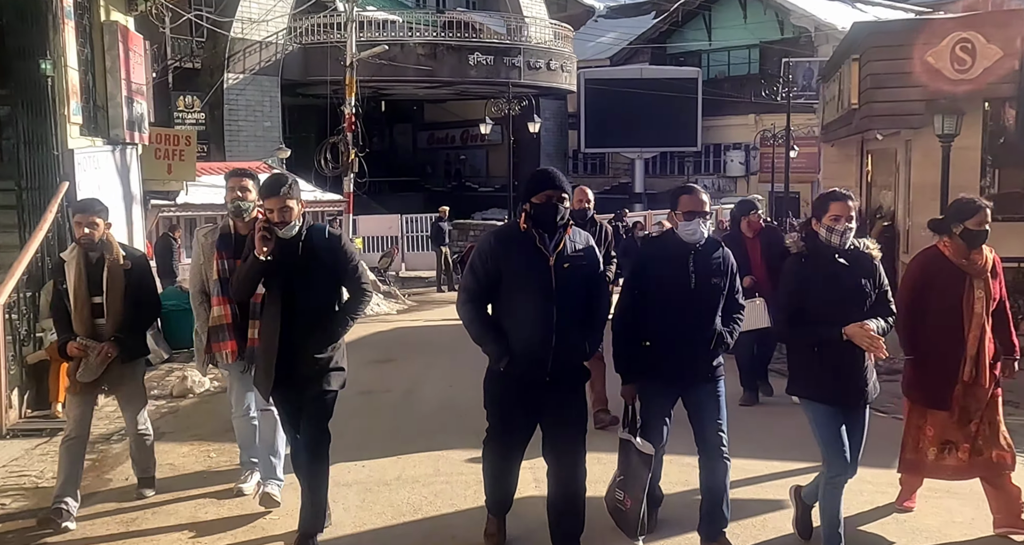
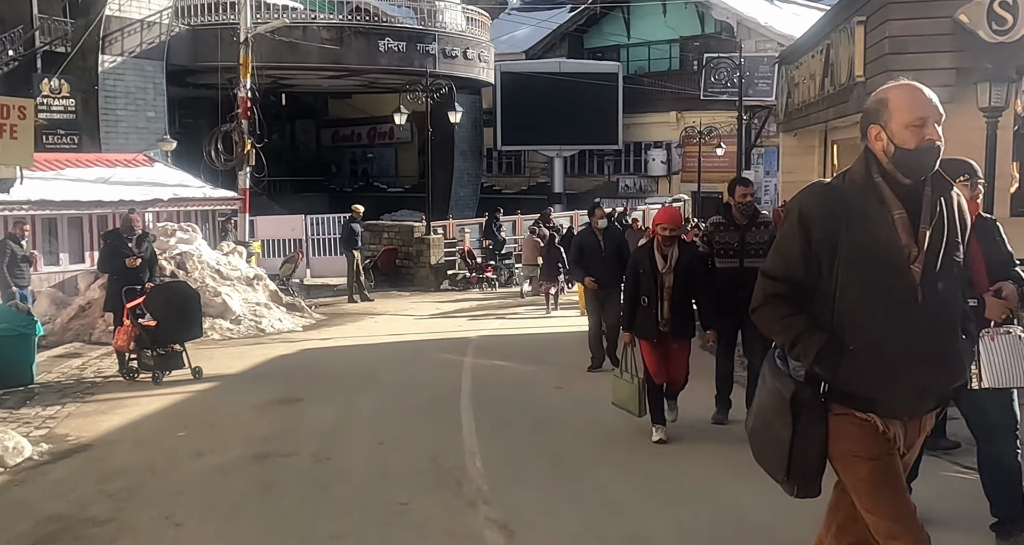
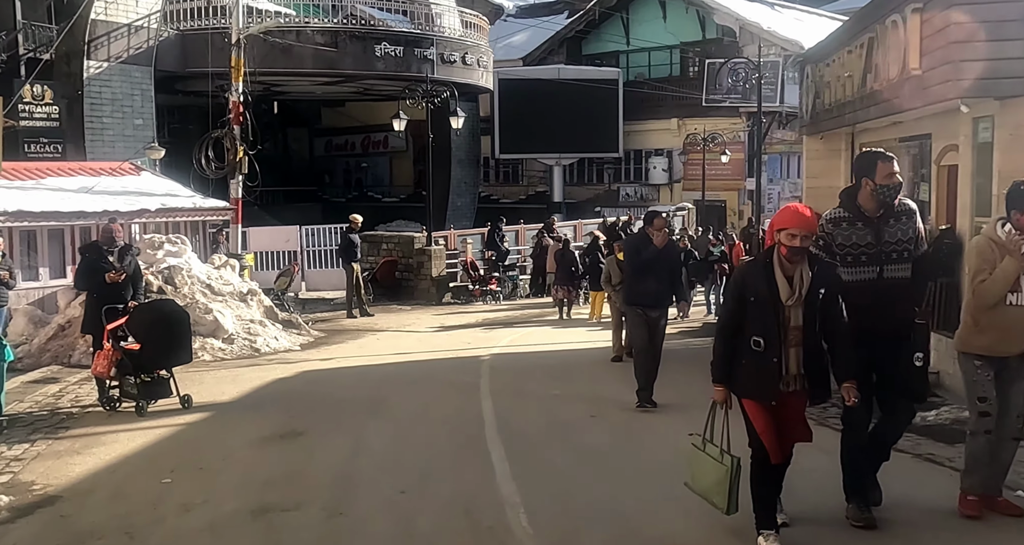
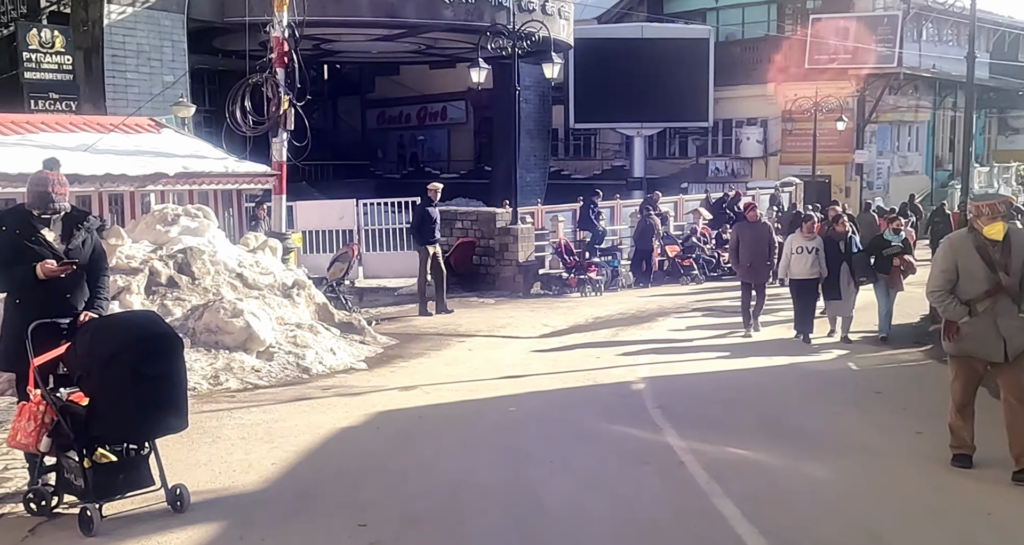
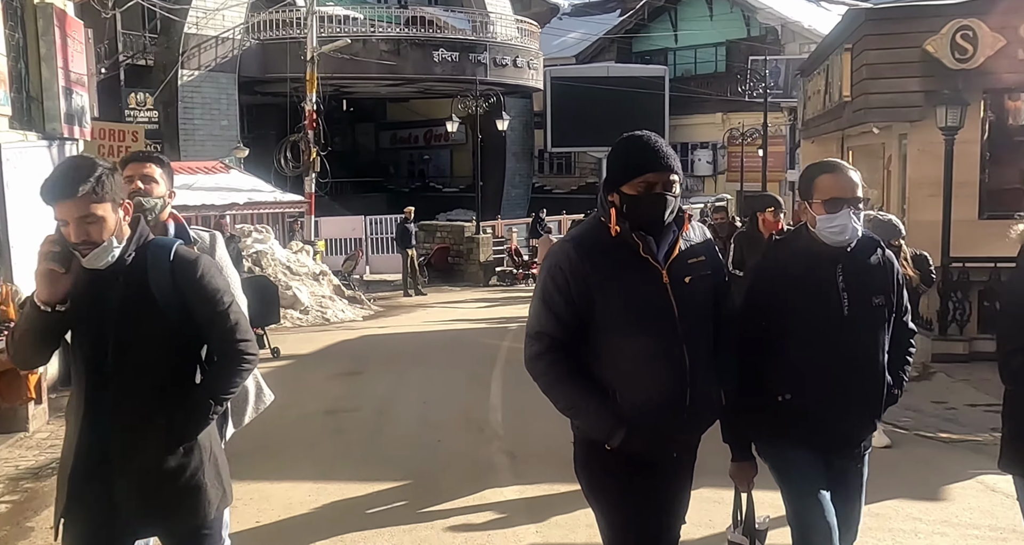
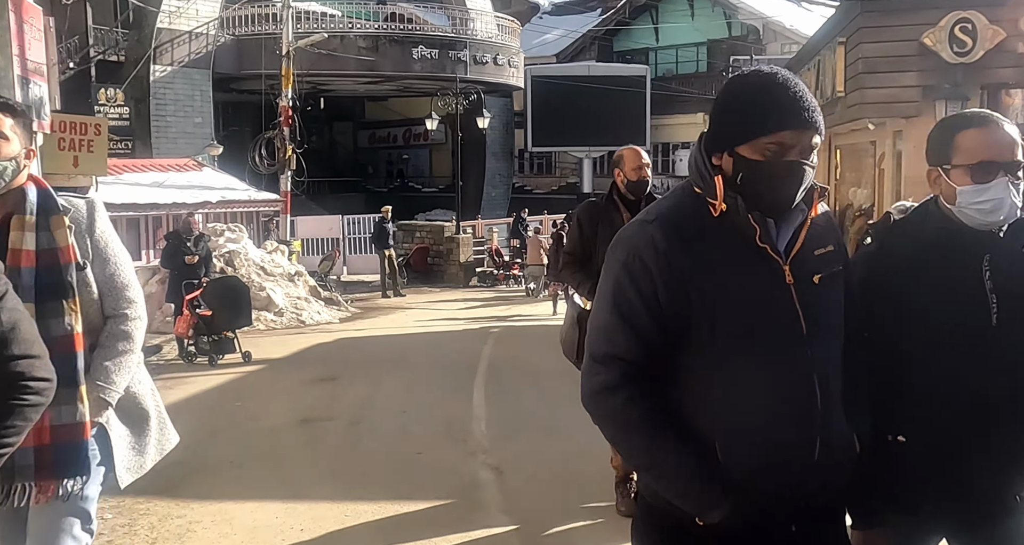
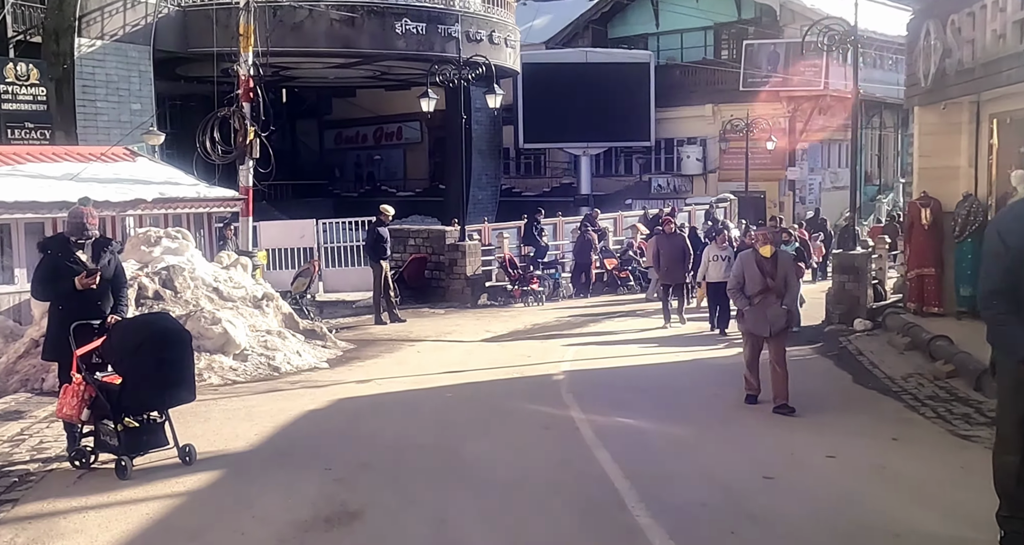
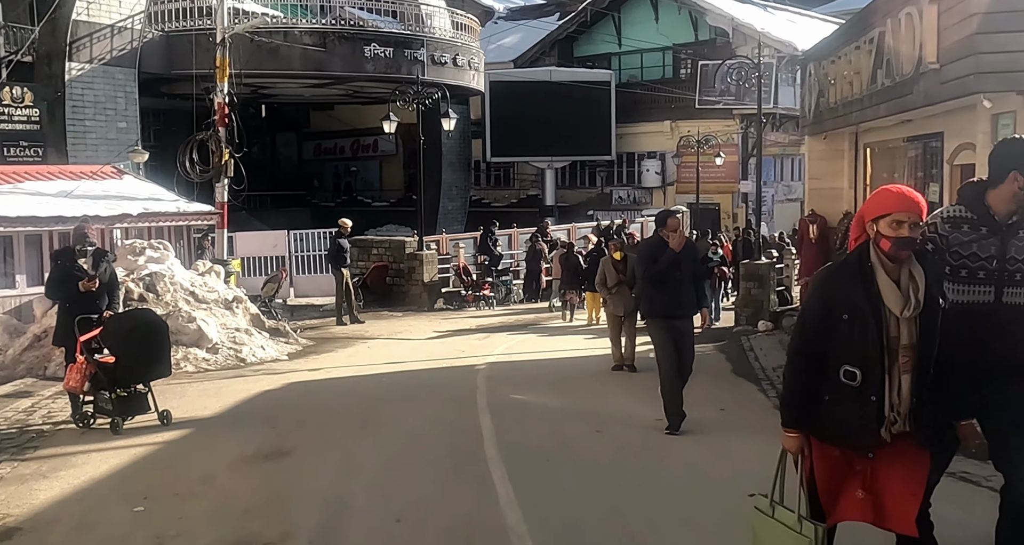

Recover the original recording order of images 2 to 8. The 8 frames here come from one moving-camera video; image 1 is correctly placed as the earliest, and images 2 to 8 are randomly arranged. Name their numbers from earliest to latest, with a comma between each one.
5, 6, 2, 3, 8, 7, 4
